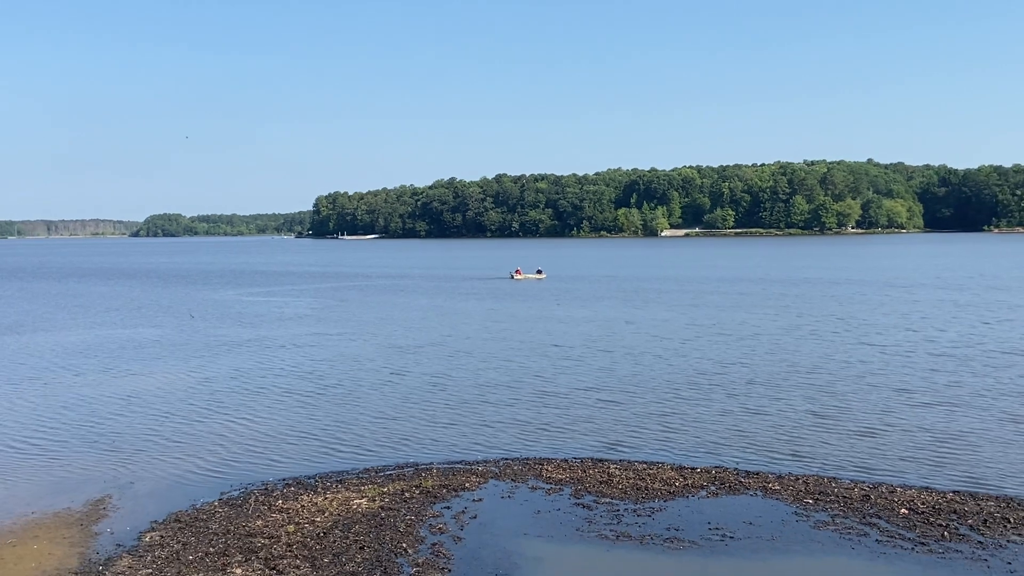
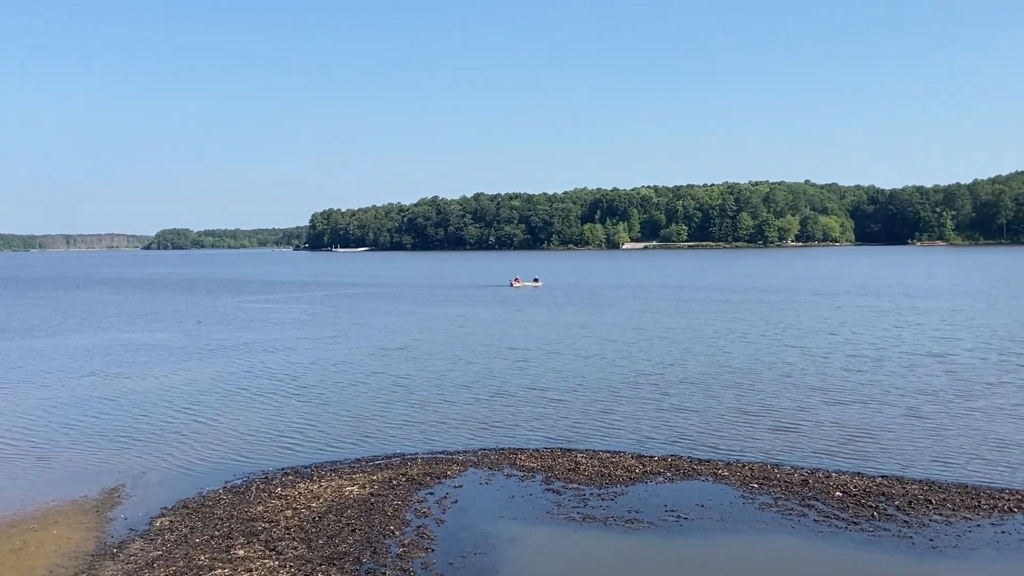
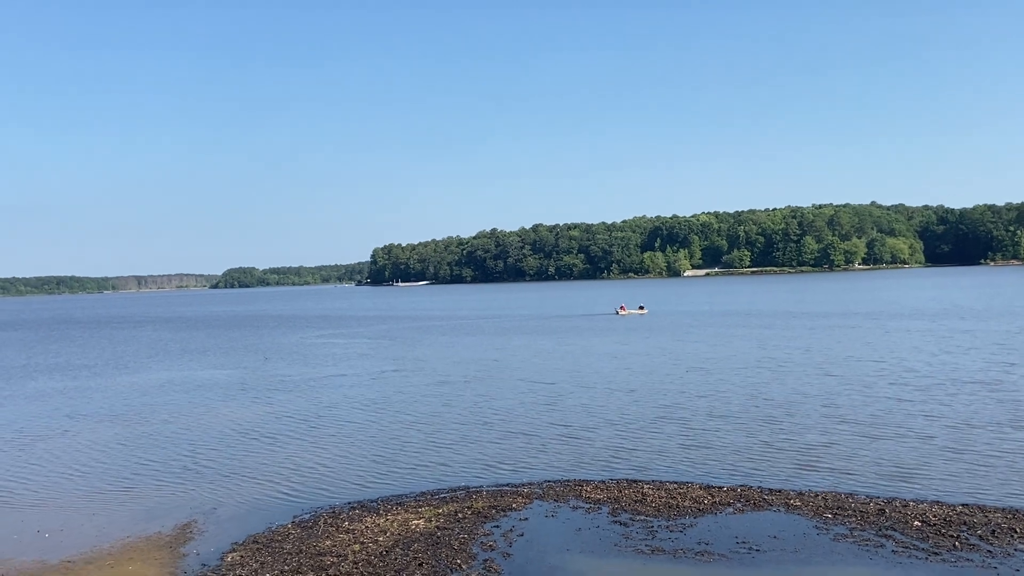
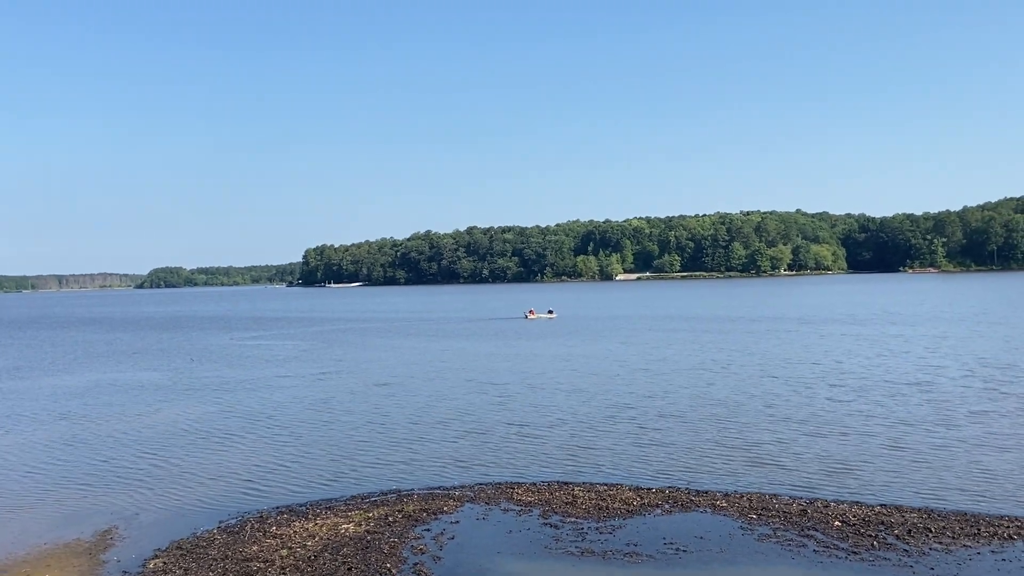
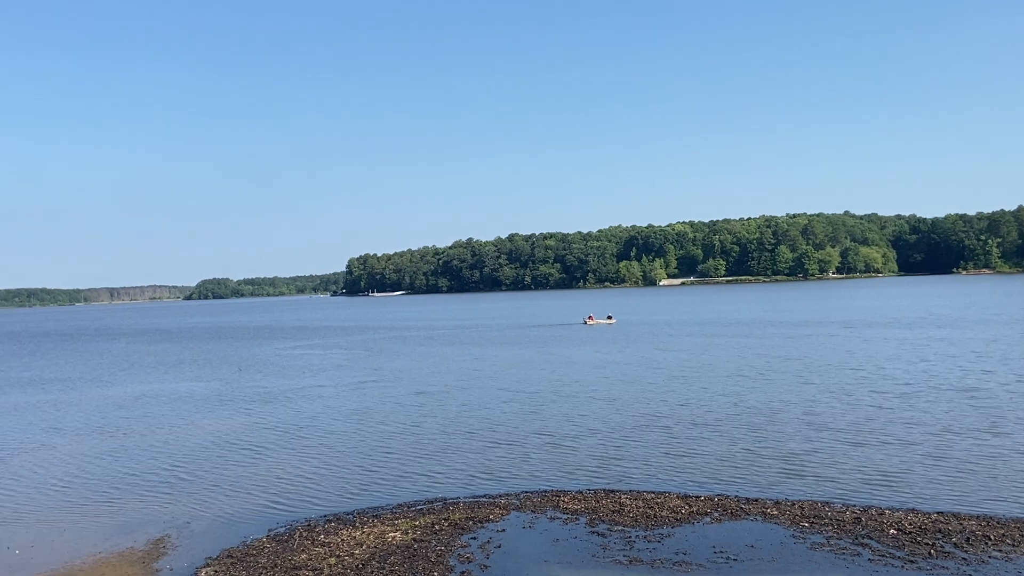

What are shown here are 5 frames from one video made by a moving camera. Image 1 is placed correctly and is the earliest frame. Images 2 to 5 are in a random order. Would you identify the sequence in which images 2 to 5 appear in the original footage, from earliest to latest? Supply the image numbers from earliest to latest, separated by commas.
2, 4, 5, 3
